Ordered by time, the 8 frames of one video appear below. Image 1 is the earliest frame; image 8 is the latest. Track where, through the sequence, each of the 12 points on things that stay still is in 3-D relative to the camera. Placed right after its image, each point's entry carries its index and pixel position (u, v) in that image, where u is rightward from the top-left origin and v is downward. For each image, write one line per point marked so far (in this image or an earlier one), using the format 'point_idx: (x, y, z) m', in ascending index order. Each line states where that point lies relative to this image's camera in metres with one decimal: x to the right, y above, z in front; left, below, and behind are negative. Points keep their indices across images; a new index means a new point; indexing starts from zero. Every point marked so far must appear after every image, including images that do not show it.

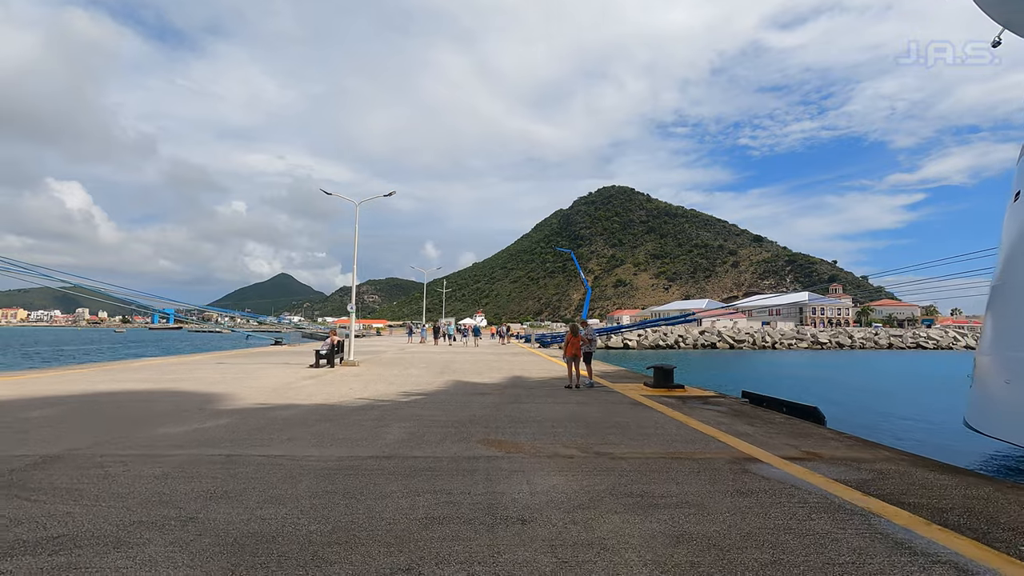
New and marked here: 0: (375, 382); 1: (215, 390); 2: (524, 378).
0: (-3.5, -2.4, +13.9) m
1: (-6.6, -2.3, +11.9) m
2: (+0.3, -2.6, +15.4) m
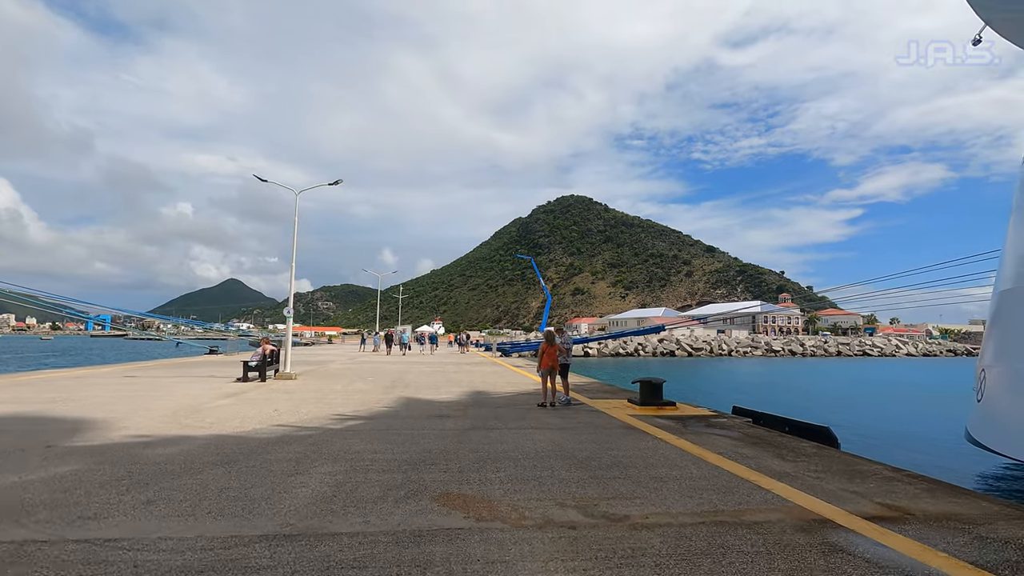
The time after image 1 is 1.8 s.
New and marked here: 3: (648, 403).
0: (-4.3, -2.4, +11.5) m
1: (-7.2, -2.2, +9.2) m
2: (-0.6, -2.6, +13.3) m
3: (+2.9, -2.4, +11.4) m
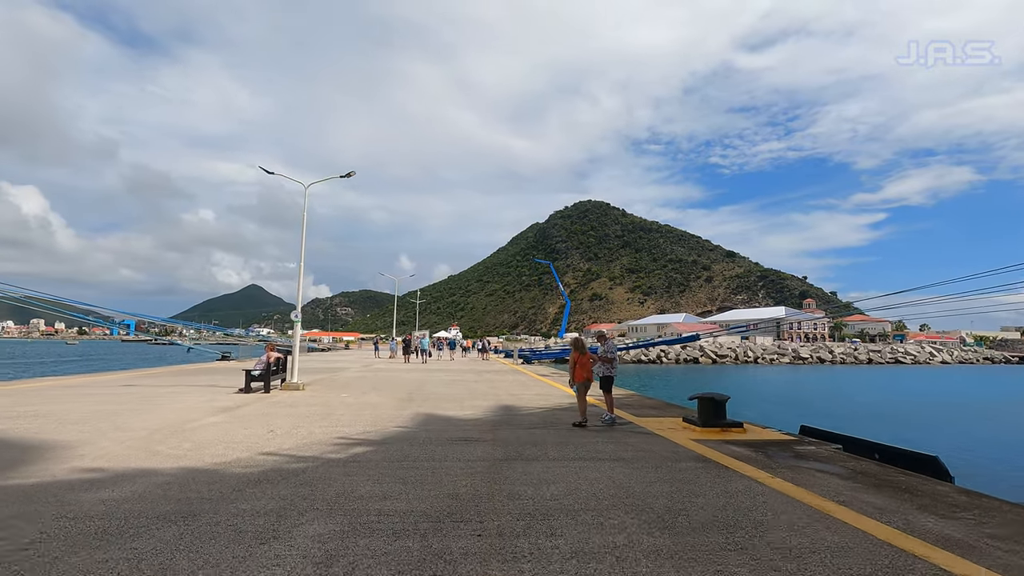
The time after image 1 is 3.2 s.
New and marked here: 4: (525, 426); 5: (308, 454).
0: (-3.7, -2.4, +9.9) m
1: (-6.6, -2.2, +7.8) m
2: (+0.1, -2.6, +11.6) m
3: (+3.5, -2.4, +9.6) m
4: (+0.3, -2.5, +9.7) m
5: (-2.6, -2.2, +6.9) m
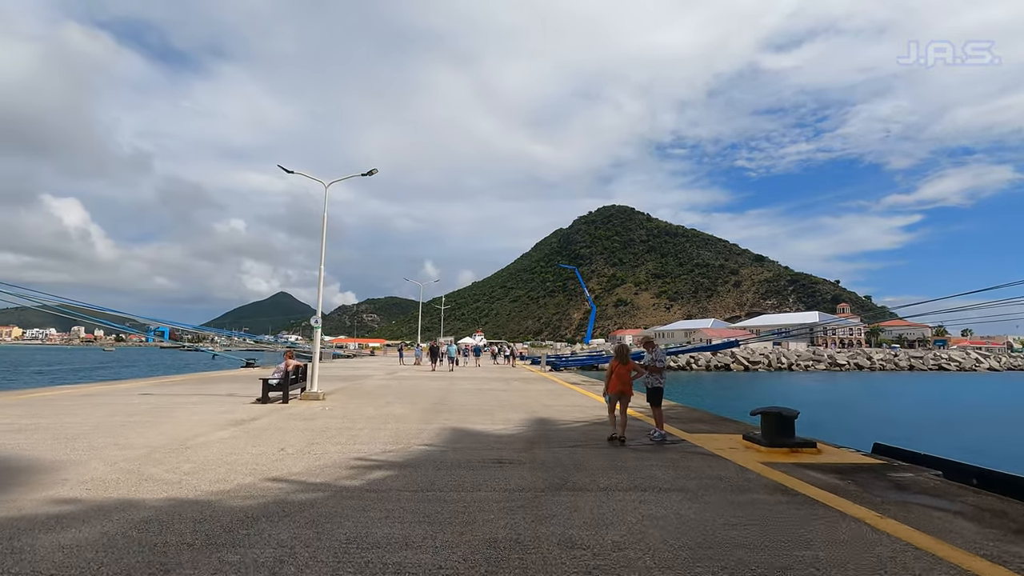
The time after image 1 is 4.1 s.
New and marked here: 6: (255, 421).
0: (-3.0, -2.5, +9.0) m
1: (-6.1, -2.2, +7.0) m
2: (+0.8, -2.7, +10.5) m
3: (+4.1, -2.4, +8.4) m
4: (+0.9, -2.5, +8.6) m
5: (-2.2, -2.2, +6.0) m
6: (-5.0, -2.6, +10.4) m
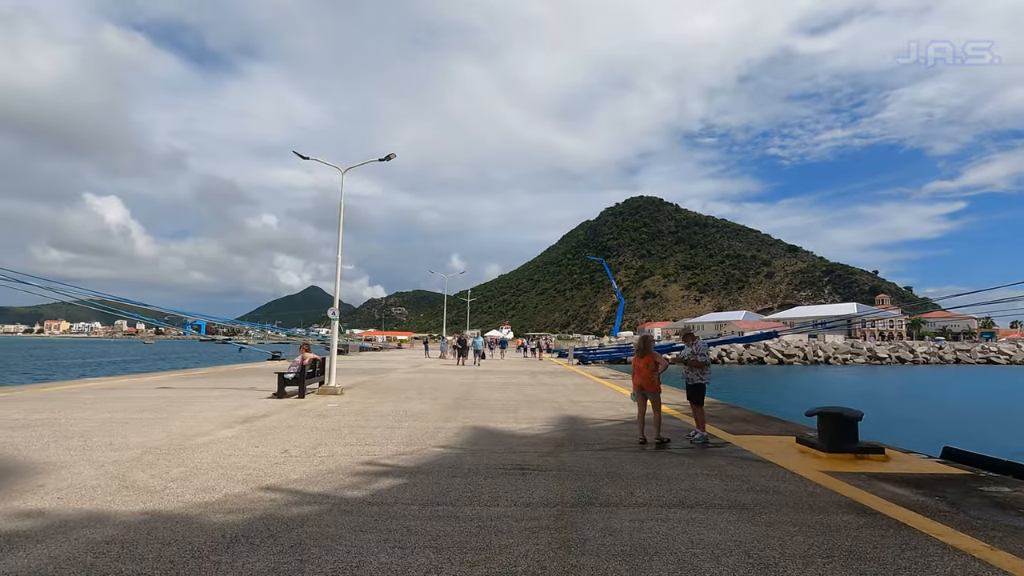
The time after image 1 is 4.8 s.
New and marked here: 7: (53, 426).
0: (-2.7, -2.3, +8.4) m
1: (-5.8, -2.0, +6.5) m
2: (+1.3, -2.4, +9.7) m
3: (+4.5, -2.2, +7.4) m
4: (+1.2, -2.3, +7.8) m
5: (-1.9, -2.0, +5.3) m
6: (-4.5, -2.4, +9.9) m
7: (-7.6, -2.3, +8.9) m
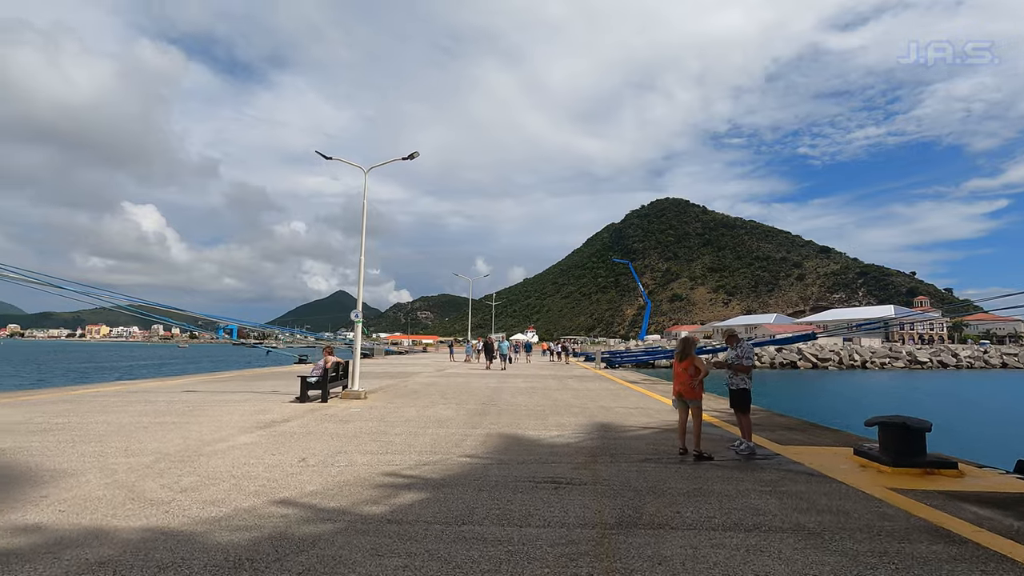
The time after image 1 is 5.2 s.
0: (-2.2, -2.3, +8.0) m
1: (-5.5, -2.1, +6.2) m
2: (+1.8, -2.4, +9.1) m
3: (+4.8, -2.2, +6.7) m
4: (+1.6, -2.3, +7.2) m
5: (-1.6, -2.0, +4.9) m
6: (-4.0, -2.4, +9.5) m
7: (-7.2, -2.3, +8.7) m
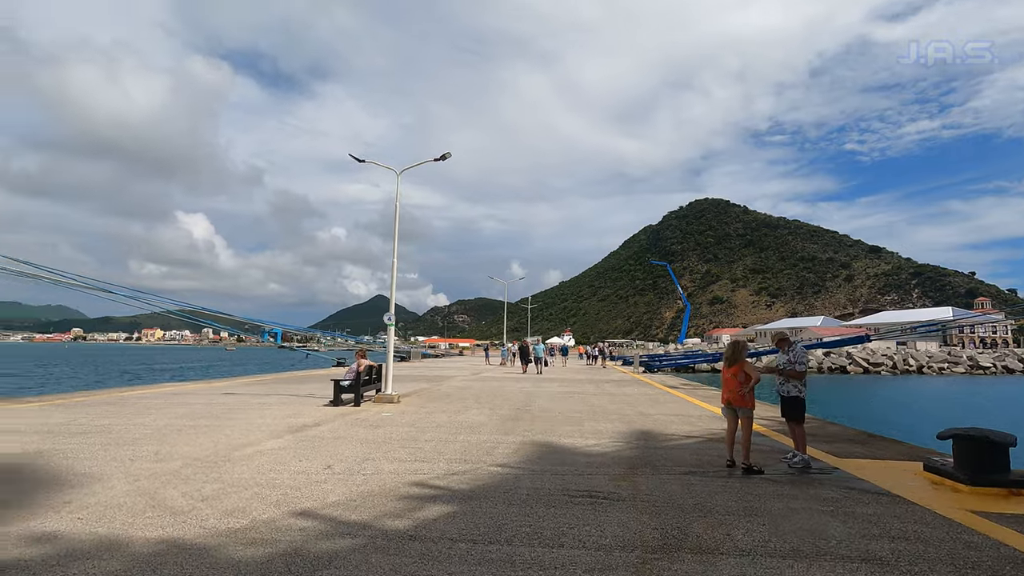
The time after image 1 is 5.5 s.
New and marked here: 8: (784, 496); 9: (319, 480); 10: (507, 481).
0: (-1.7, -2.3, +7.7) m
1: (-5.1, -2.1, +6.2) m
2: (+2.3, -2.4, +8.6) m
3: (+5.2, -2.1, +6.0) m
4: (+2.1, -2.3, +6.7) m
5: (-1.4, -2.0, +4.6) m
6: (-3.4, -2.4, +9.4) m
7: (-6.6, -2.4, +8.8) m
8: (+2.8, -2.1, +5.5) m
9: (-2.1, -2.1, +5.8) m
10: (0.0, -2.1, +5.9) m
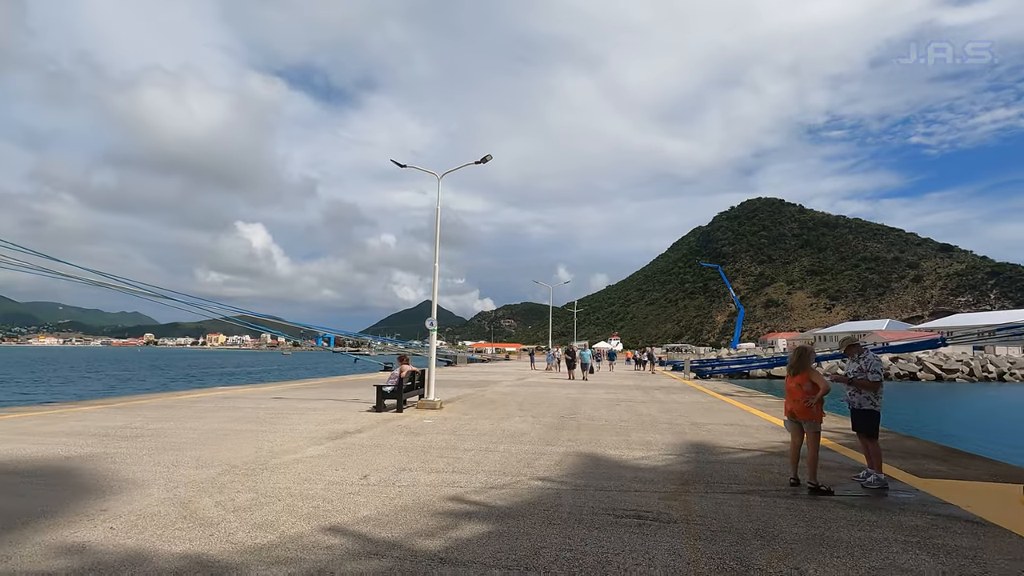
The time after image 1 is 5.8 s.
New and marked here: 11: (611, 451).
0: (-1.1, -2.4, +7.5) m
1: (-4.6, -2.2, +6.3) m
2: (+3.0, -2.5, +8.0) m
3: (+5.6, -2.1, +5.1) m
4: (+2.5, -2.3, +6.1) m
5: (-1.0, -2.0, +4.3) m
6: (-2.7, -2.5, +9.3) m
7: (-5.9, -2.5, +9.0) m
8: (+3.2, -2.1, +4.9) m
9: (-1.7, -2.1, +5.6) m
10: (+0.4, -2.2, +5.5) m
11: (+1.5, -2.5, +8.2) m
